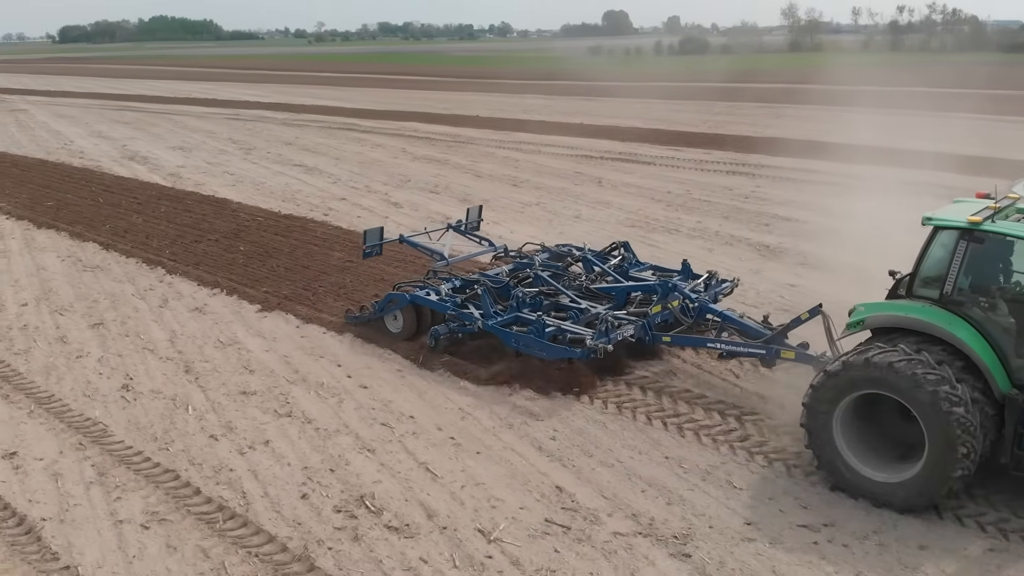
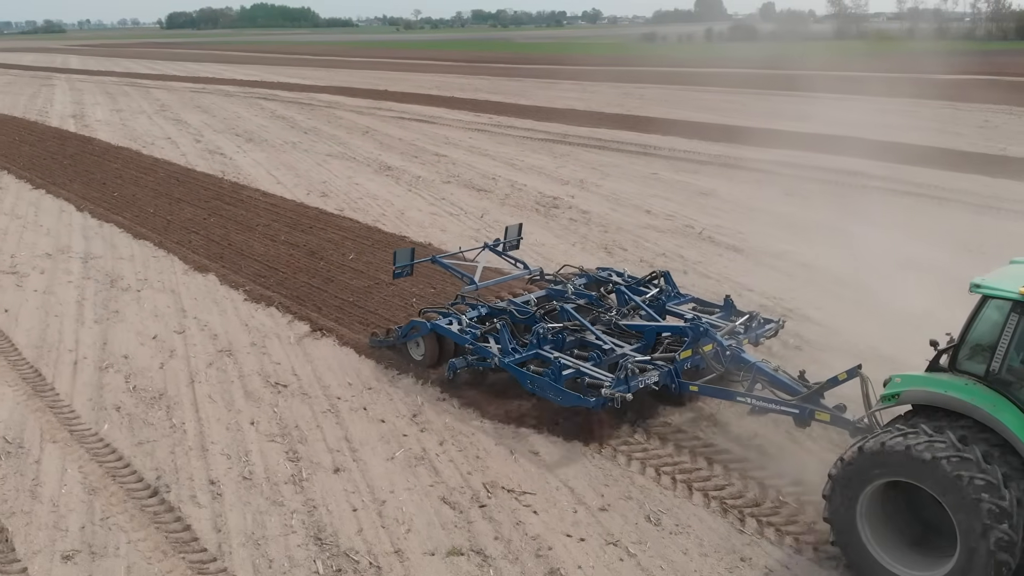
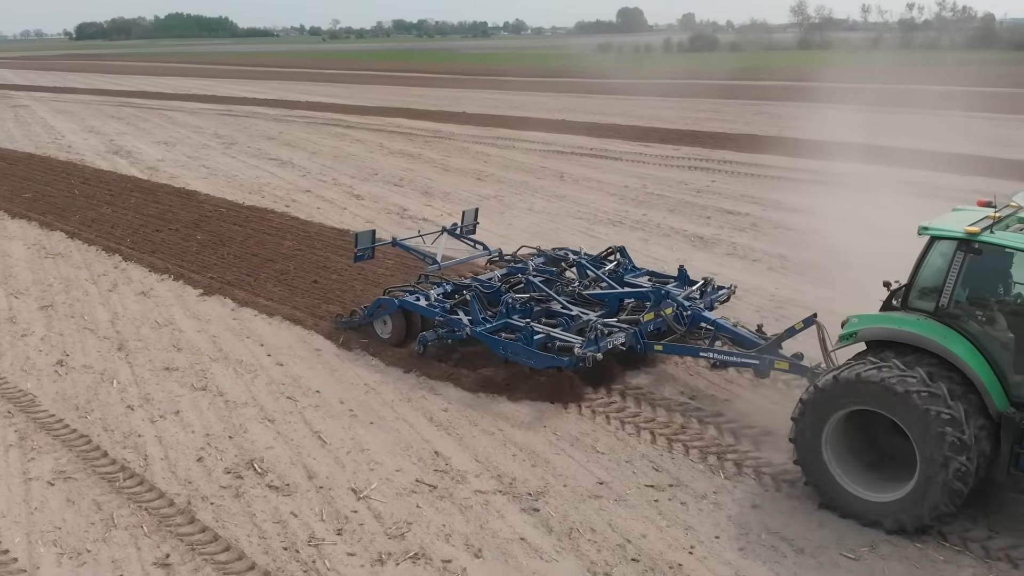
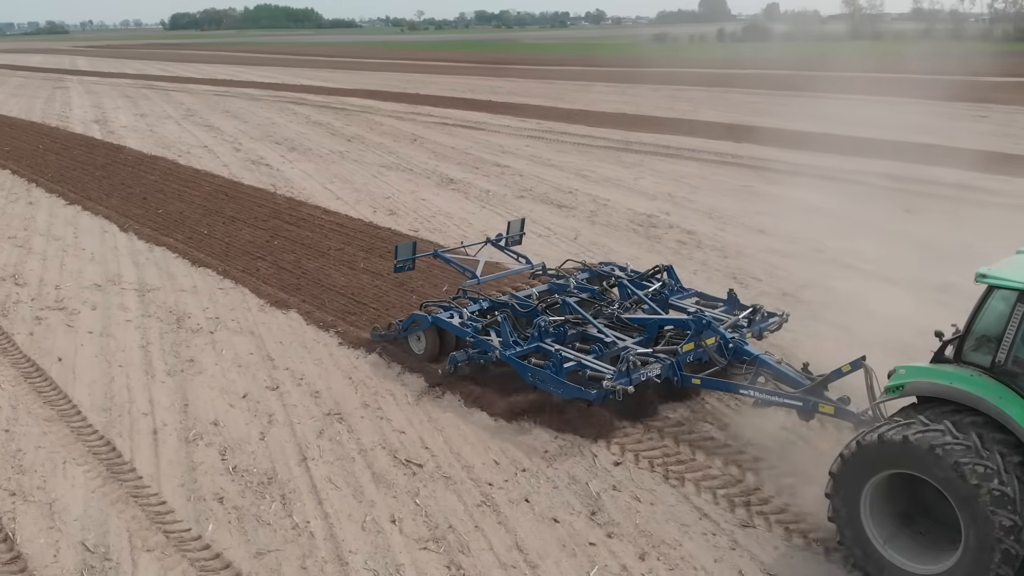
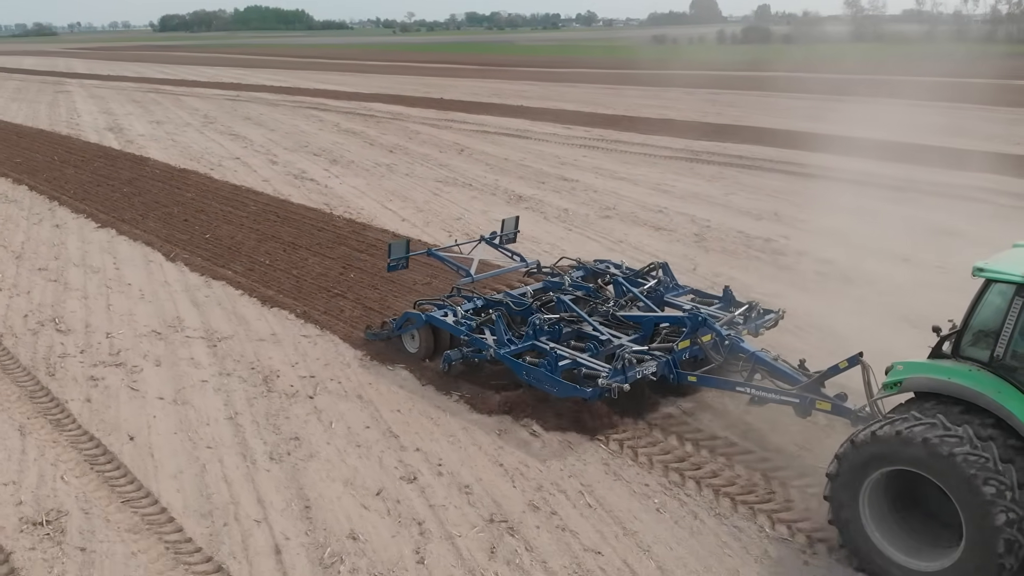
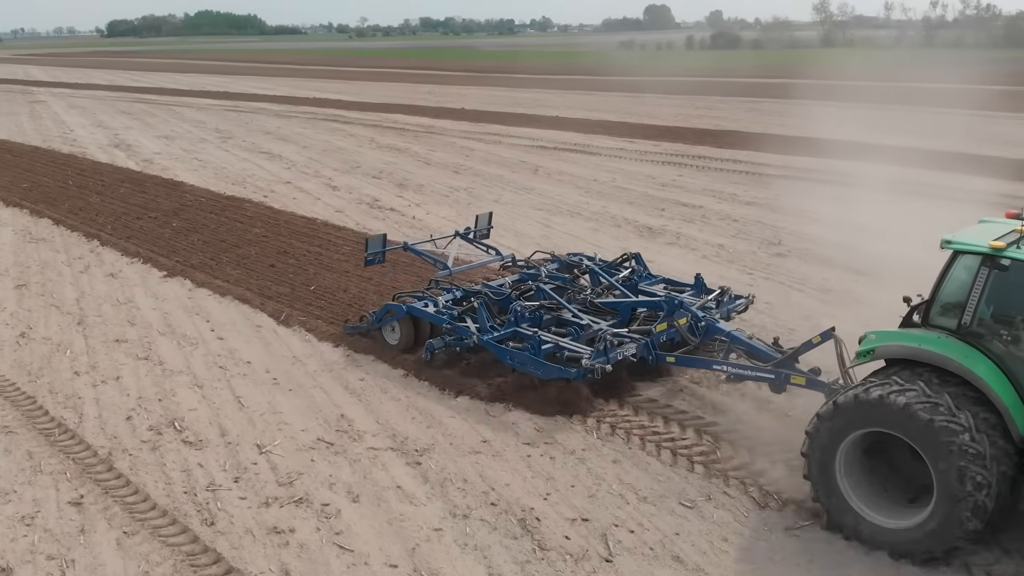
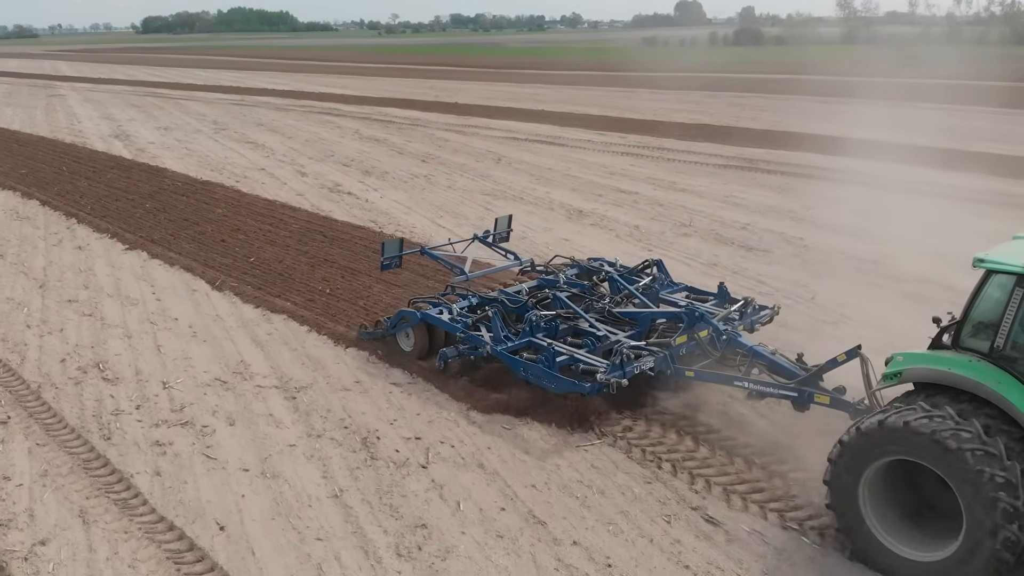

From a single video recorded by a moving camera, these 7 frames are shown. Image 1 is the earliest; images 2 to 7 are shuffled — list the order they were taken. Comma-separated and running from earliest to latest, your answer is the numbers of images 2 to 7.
3, 6, 7, 5, 4, 2
